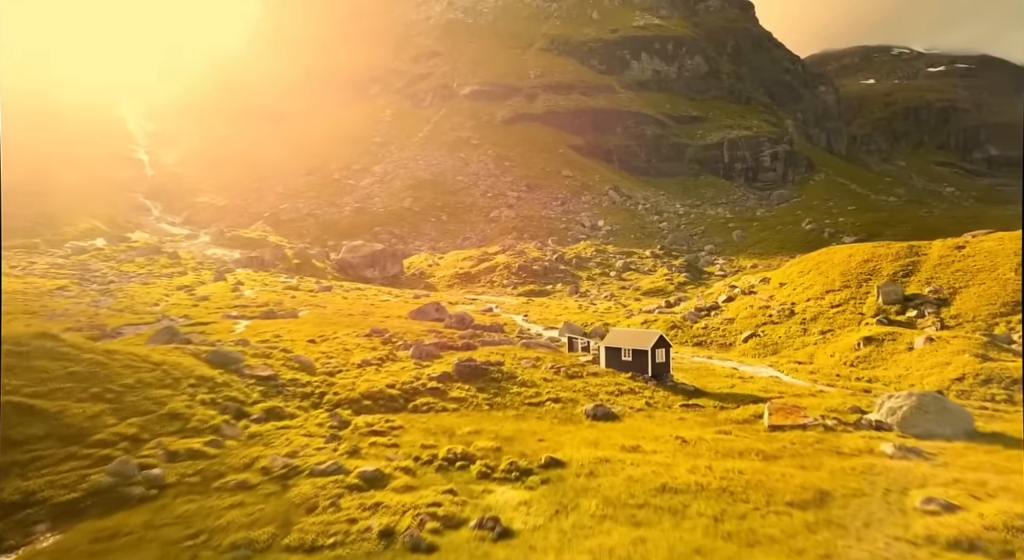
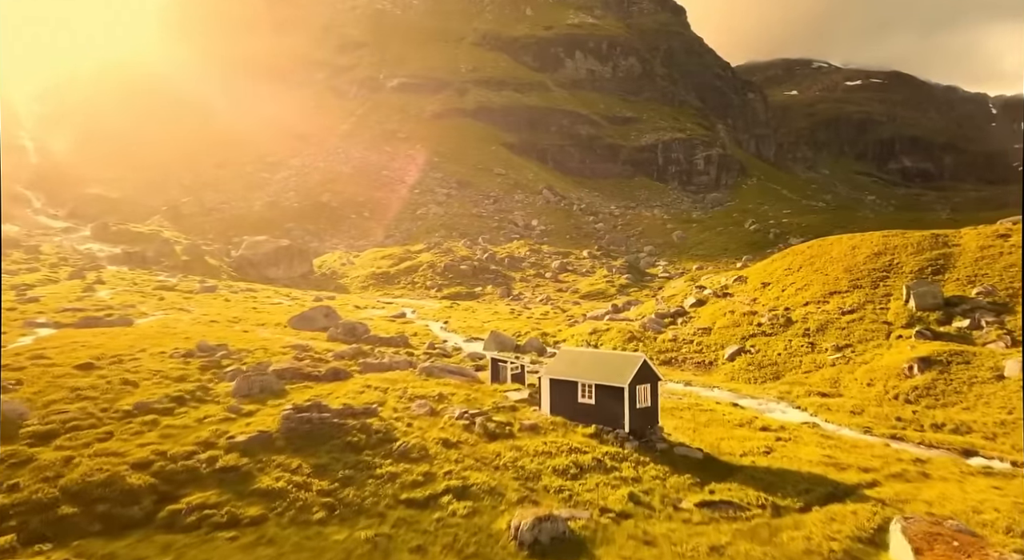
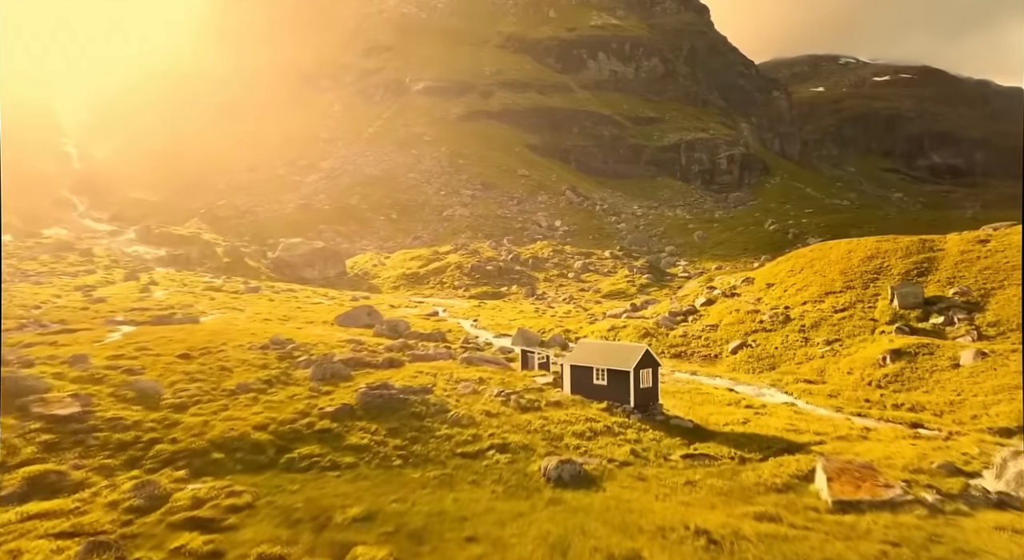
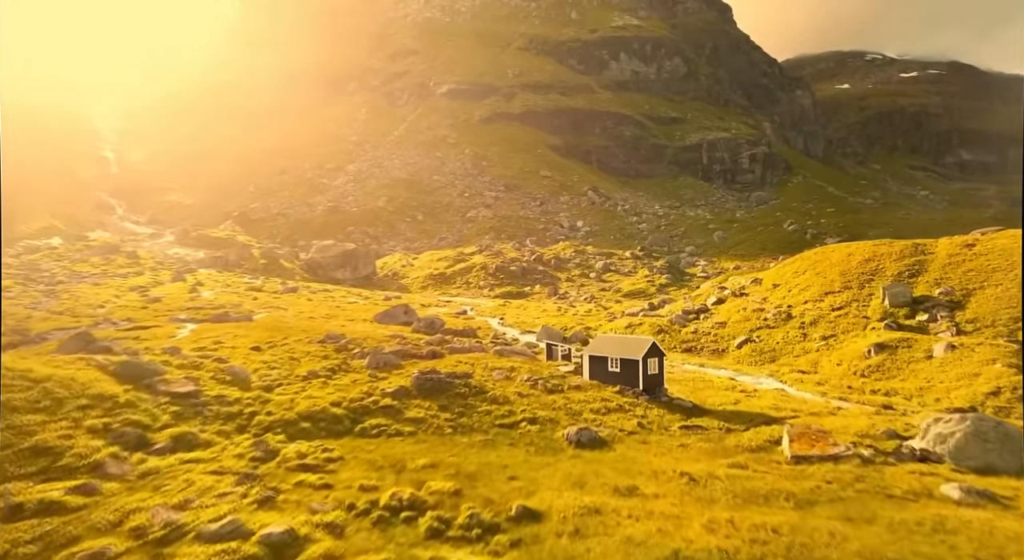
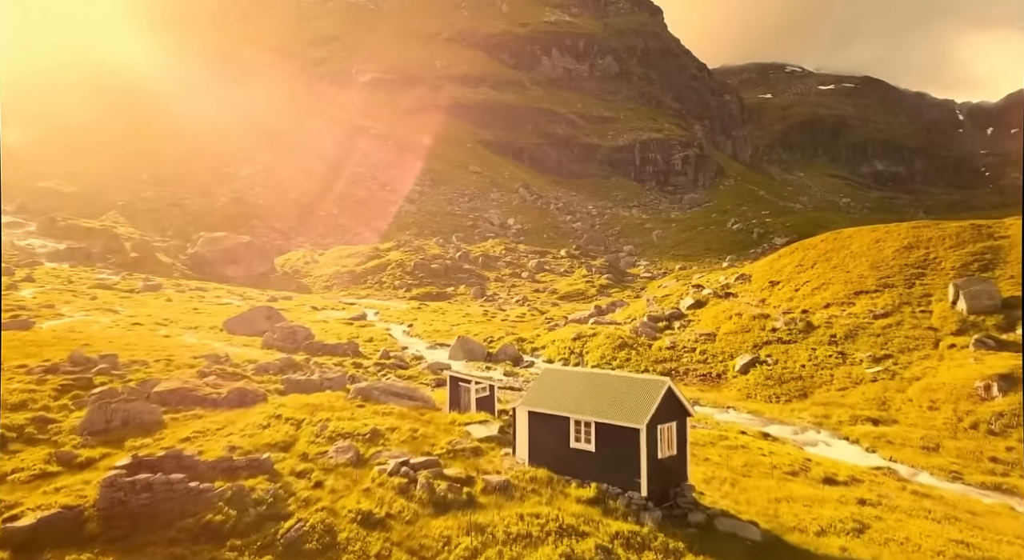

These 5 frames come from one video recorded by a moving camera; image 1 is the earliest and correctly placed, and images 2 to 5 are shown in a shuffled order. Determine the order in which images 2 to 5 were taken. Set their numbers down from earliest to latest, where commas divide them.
4, 3, 2, 5
